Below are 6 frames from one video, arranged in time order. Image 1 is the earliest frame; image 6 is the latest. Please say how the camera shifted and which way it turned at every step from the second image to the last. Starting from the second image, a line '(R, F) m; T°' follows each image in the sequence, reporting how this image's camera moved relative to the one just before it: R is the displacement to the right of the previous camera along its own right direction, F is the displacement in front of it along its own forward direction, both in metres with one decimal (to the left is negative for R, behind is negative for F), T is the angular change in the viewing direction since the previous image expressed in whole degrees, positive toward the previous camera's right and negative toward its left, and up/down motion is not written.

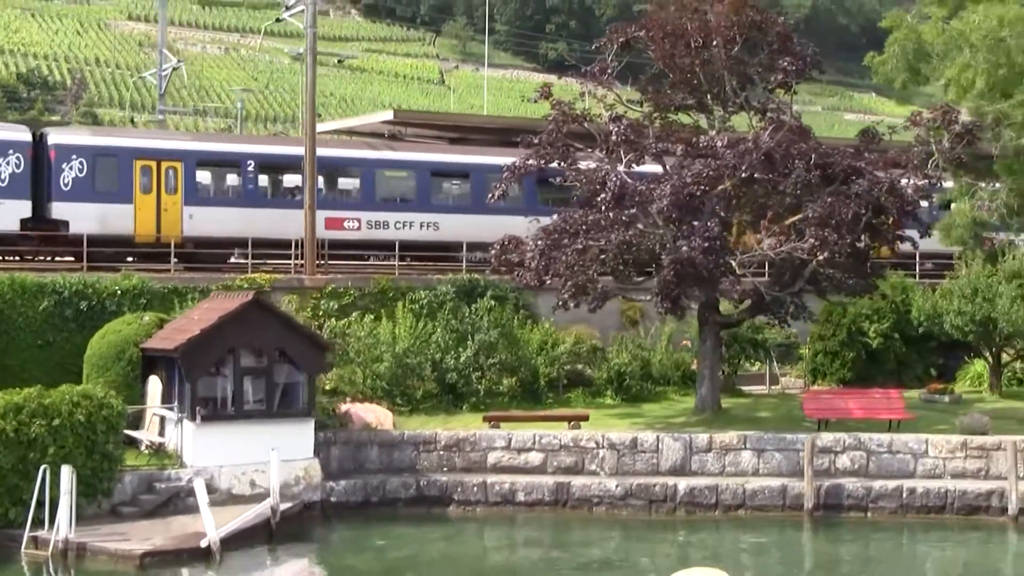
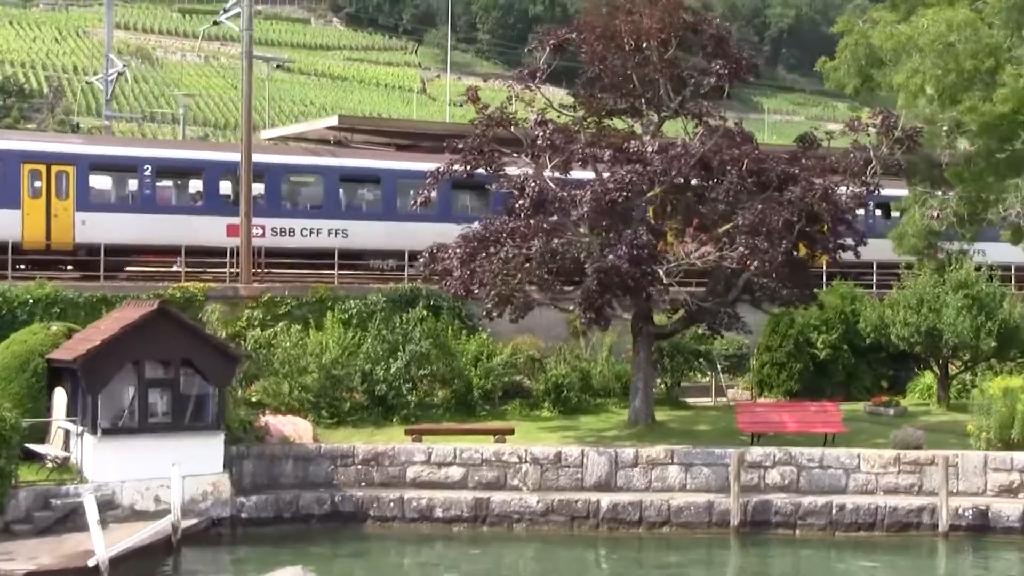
(+0.5, +0.4) m; 0°
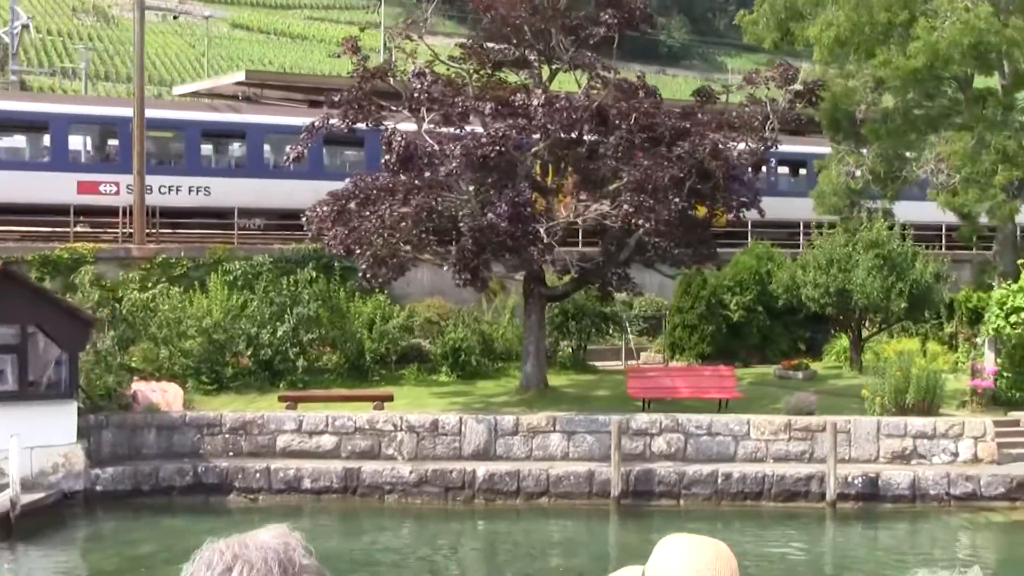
(+0.7, +0.6) m; +1°
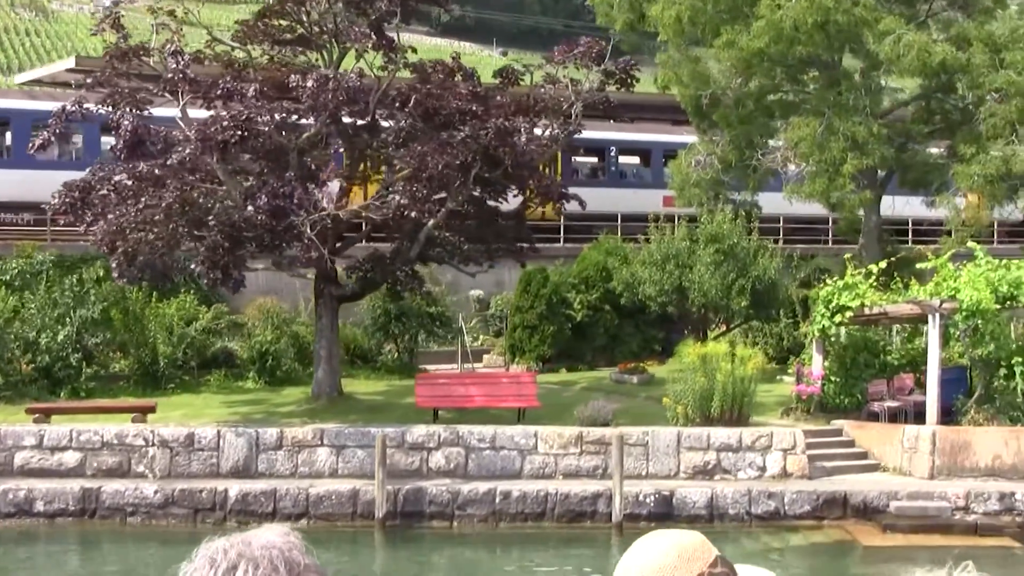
(+1.3, +1.2) m; +1°
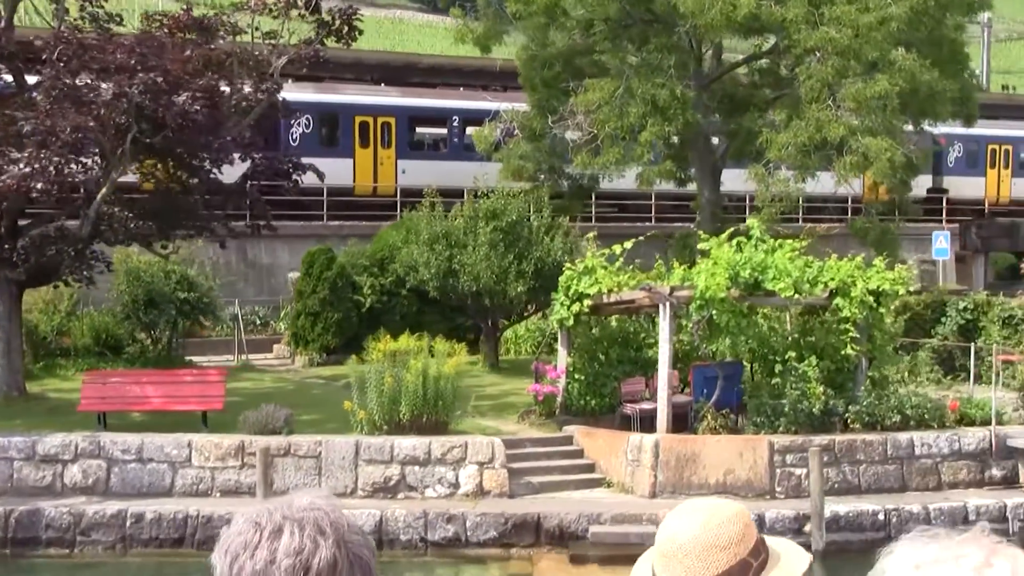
(+2.0, +1.7) m; 0°
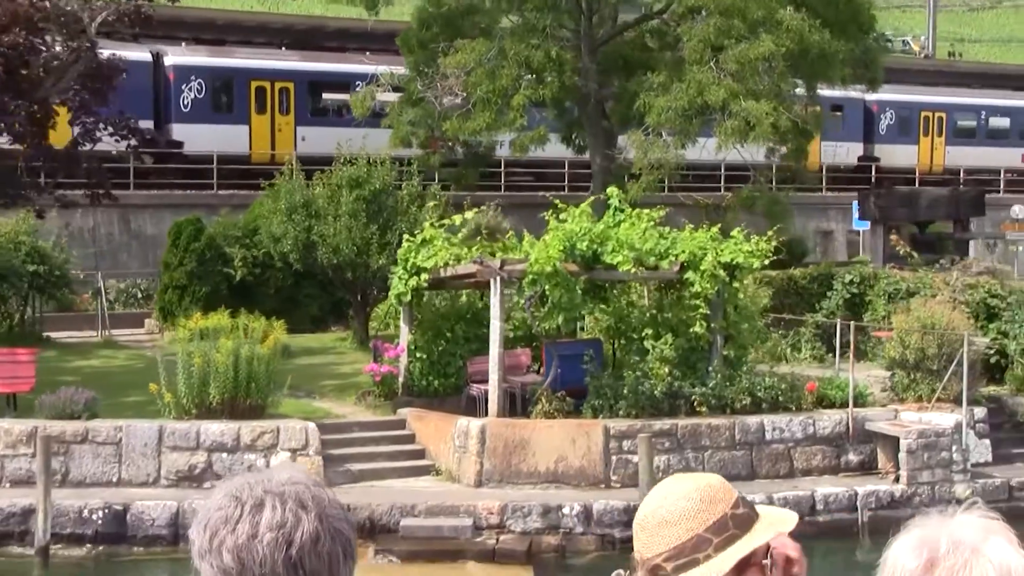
(+0.8, +0.7) m; +1°
